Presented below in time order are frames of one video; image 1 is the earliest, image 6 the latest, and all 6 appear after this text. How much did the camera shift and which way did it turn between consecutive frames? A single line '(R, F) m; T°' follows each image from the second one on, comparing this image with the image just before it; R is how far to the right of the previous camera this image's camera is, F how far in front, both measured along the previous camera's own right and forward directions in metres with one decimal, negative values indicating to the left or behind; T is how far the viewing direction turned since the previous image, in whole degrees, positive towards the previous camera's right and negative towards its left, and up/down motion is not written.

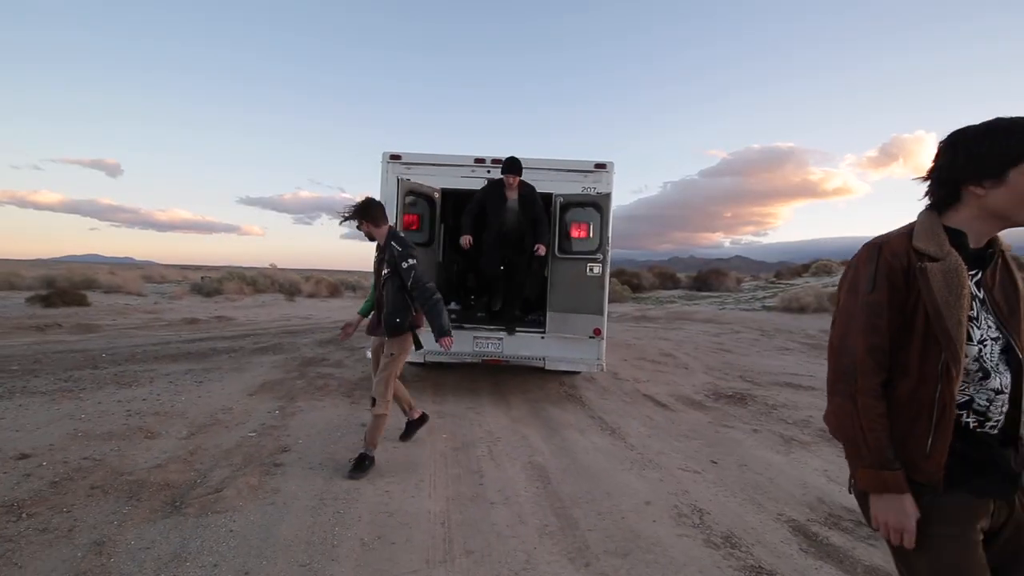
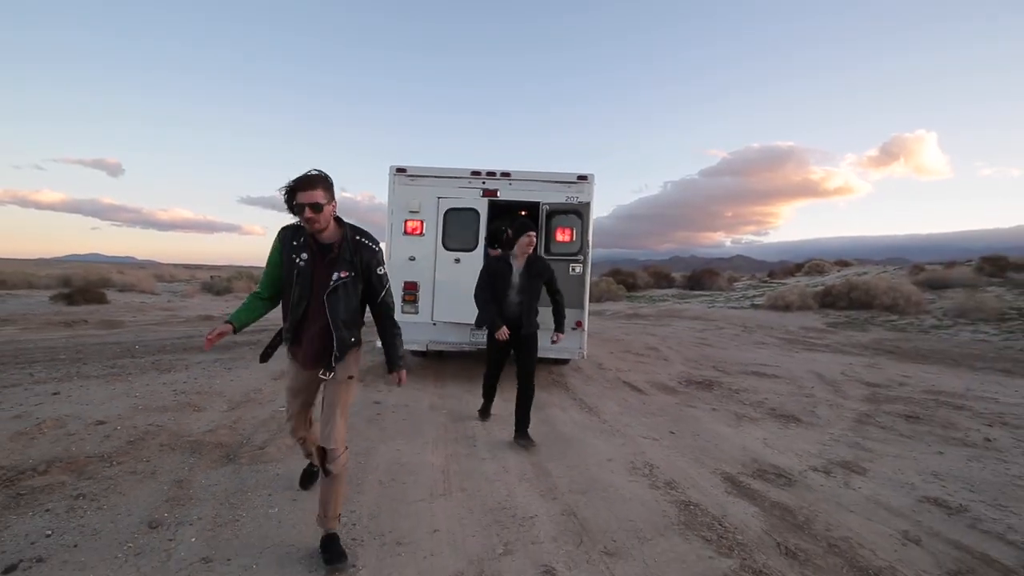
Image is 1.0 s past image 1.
(+0.1, -1.0) m; 0°
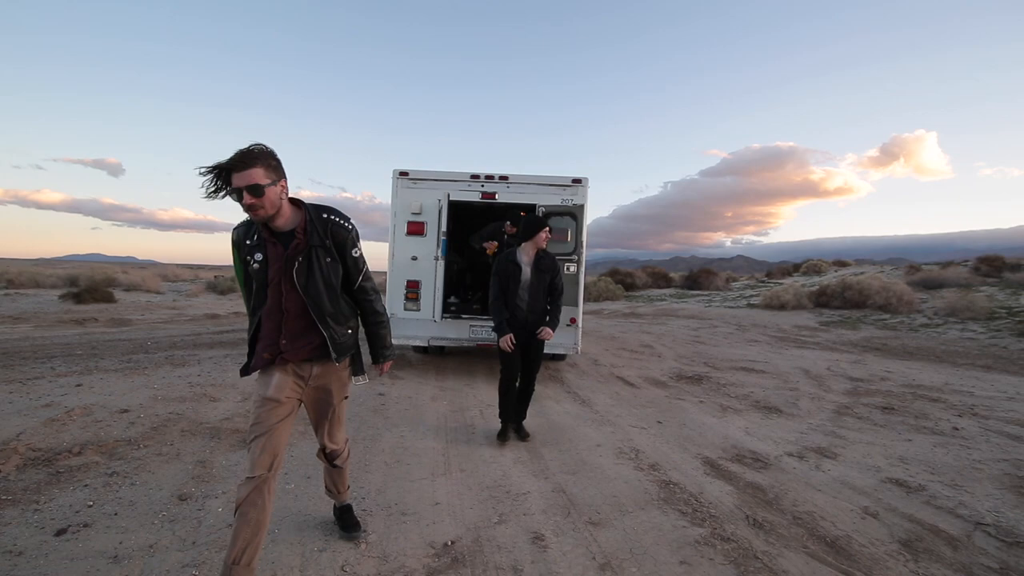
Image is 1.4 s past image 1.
(+0.1, -0.4) m; 0°
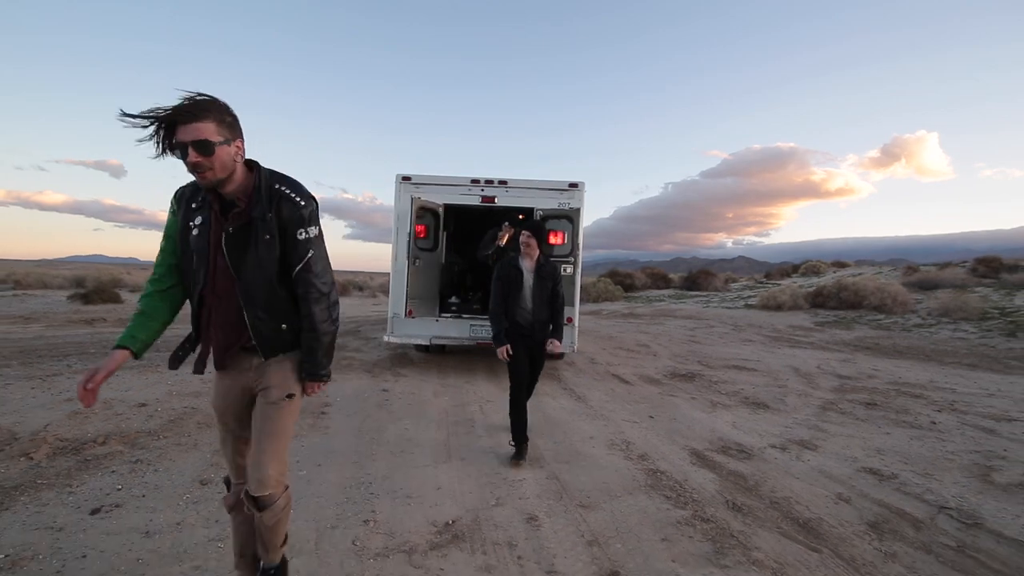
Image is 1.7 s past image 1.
(0.0, -0.3) m; 0°
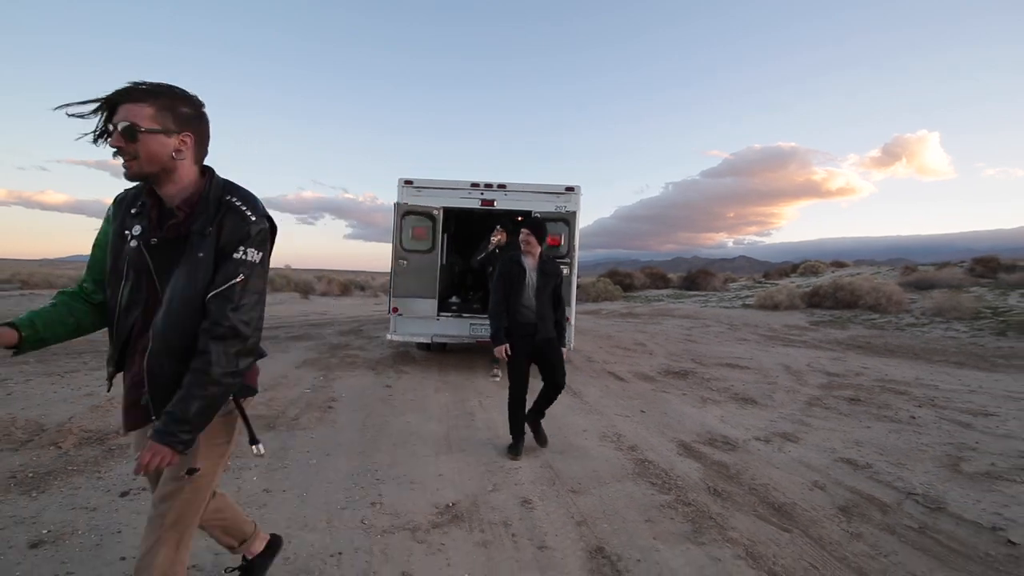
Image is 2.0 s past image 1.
(0.0, -0.3) m; 0°
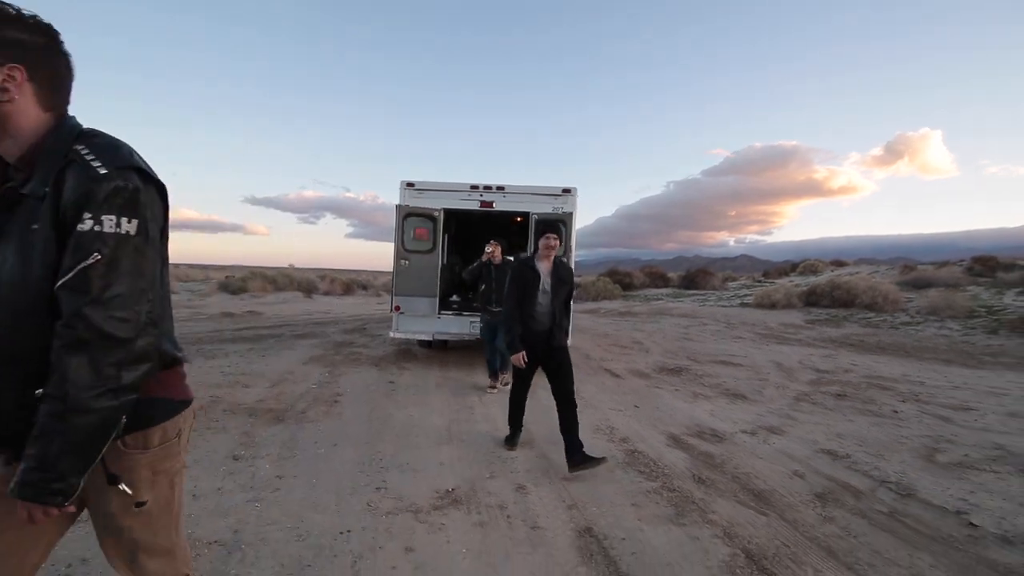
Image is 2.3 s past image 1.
(0.0, -0.3) m; 0°
